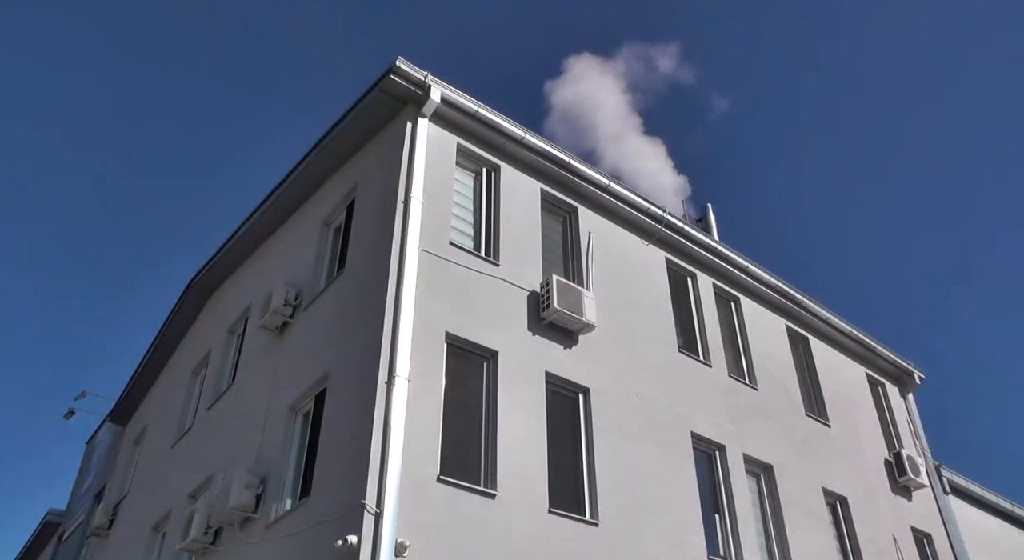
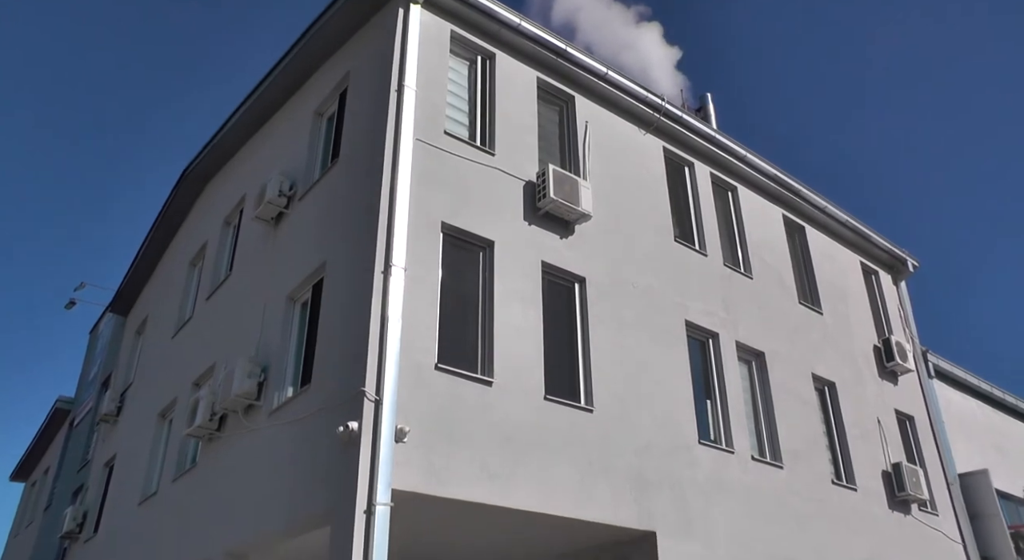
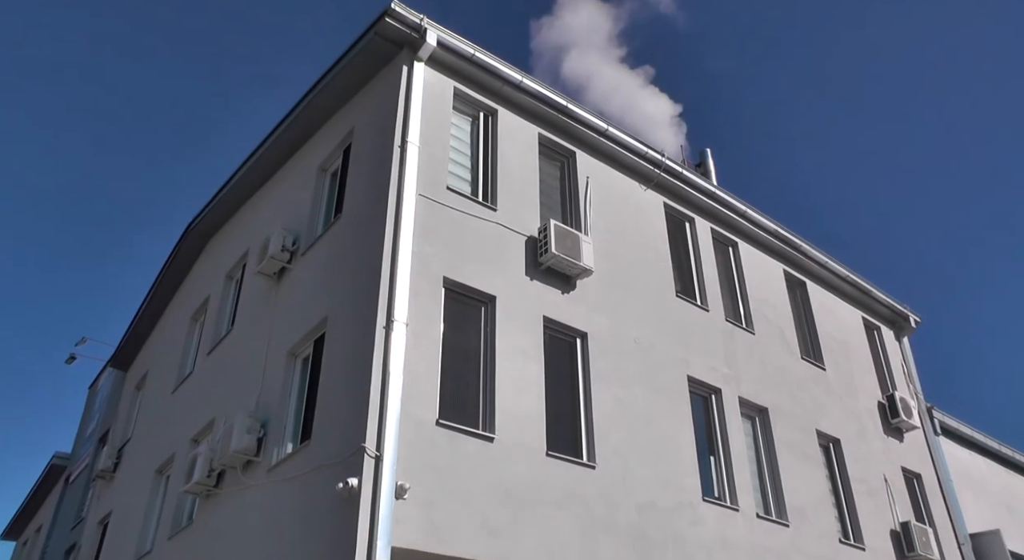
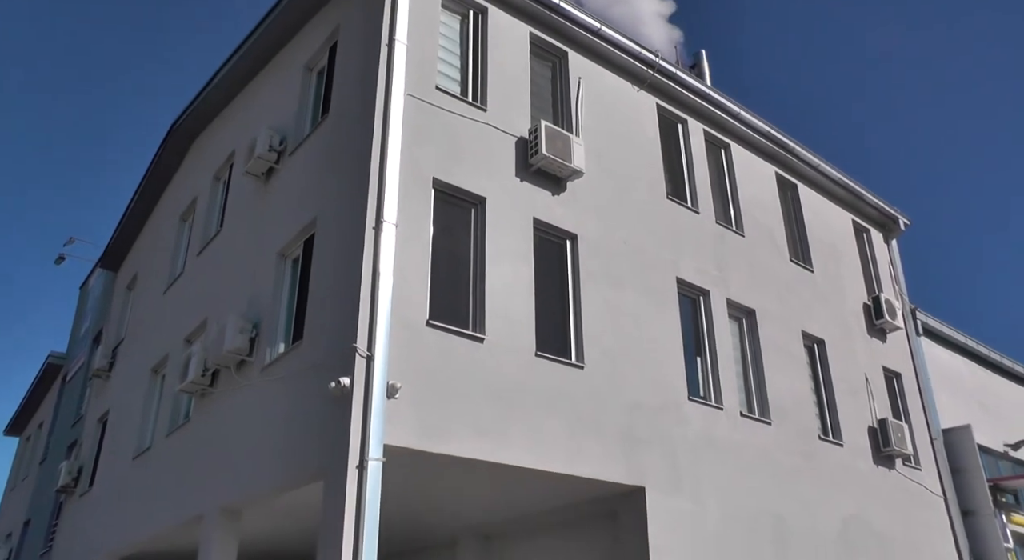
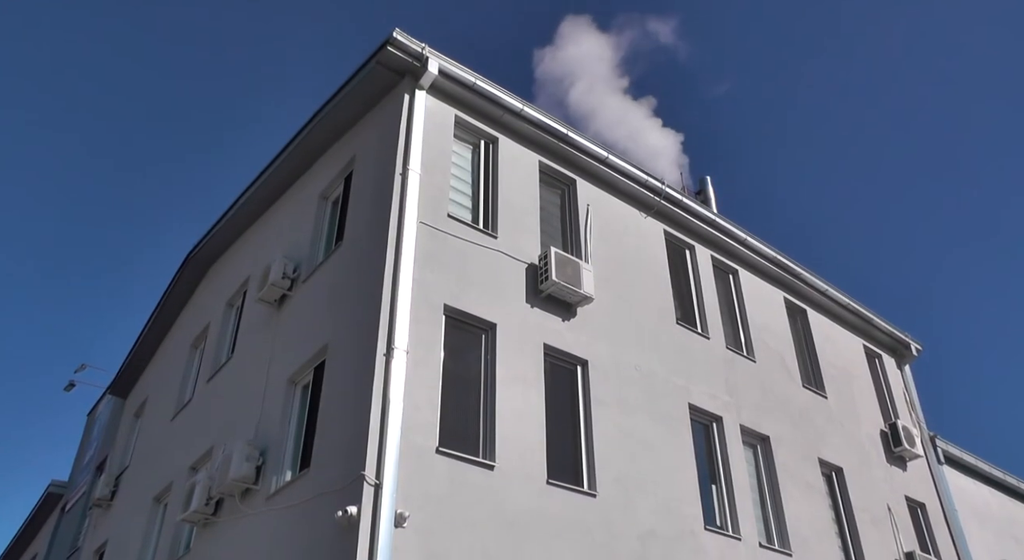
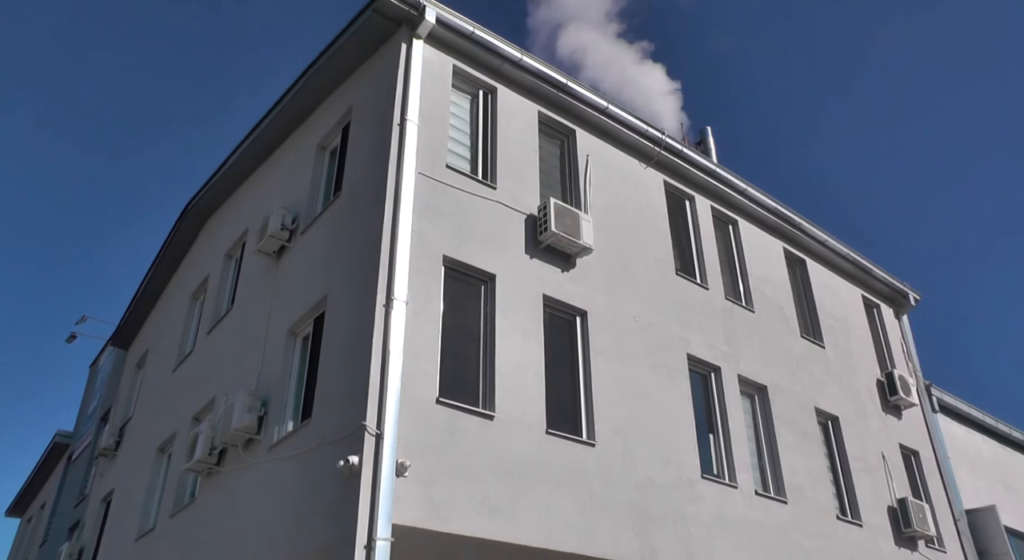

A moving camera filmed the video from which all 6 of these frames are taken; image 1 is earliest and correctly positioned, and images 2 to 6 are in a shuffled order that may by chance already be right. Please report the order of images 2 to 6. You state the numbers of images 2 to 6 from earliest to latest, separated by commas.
5, 3, 6, 2, 4
